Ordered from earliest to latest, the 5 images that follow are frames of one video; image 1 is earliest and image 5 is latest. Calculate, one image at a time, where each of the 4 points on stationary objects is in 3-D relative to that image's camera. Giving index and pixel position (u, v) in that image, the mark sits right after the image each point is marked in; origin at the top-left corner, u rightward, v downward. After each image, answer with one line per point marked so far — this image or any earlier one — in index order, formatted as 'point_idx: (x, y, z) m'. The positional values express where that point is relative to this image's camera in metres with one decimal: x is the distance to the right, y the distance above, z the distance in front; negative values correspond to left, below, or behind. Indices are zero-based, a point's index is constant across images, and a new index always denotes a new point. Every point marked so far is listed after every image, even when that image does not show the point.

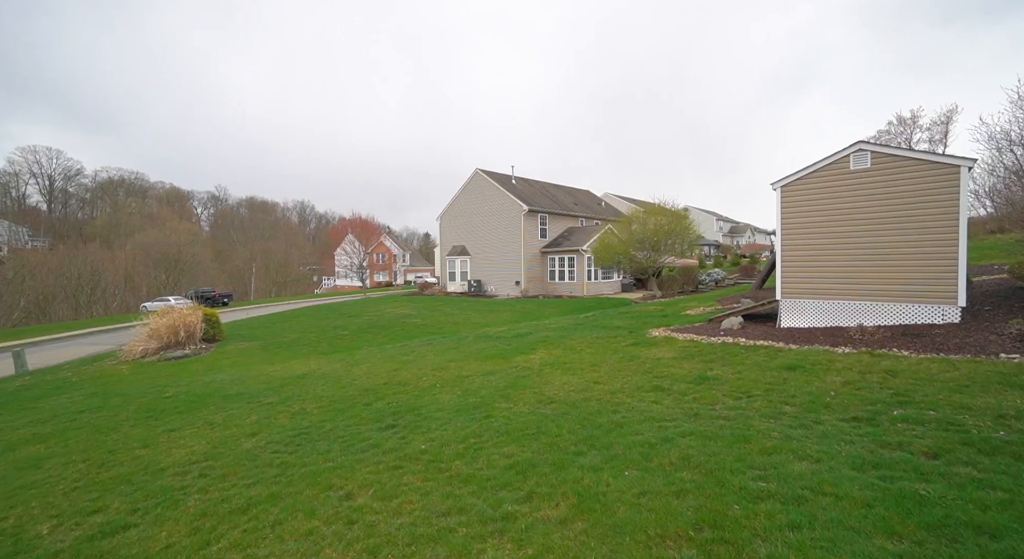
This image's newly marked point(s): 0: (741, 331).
0: (+5.4, -1.2, +12.7) m
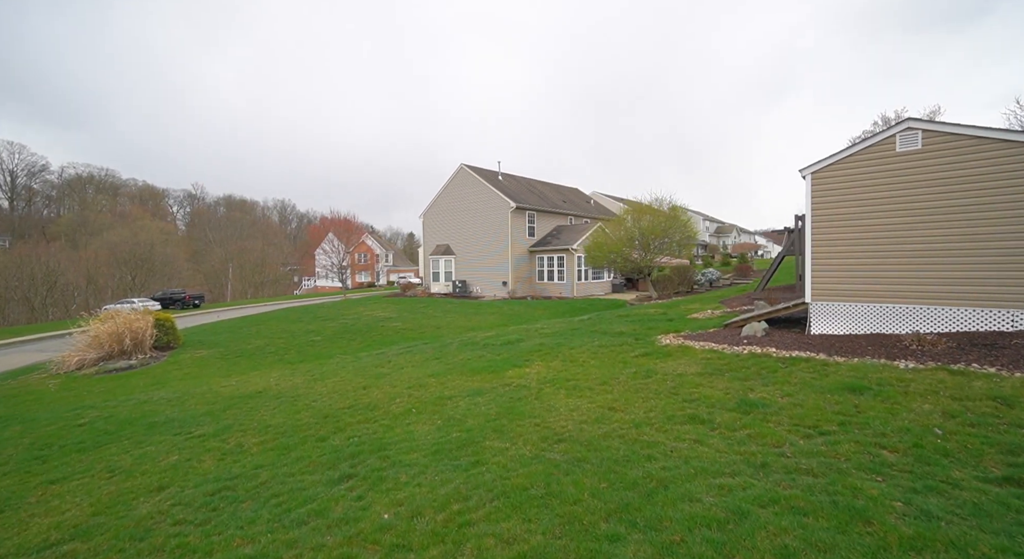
0: (+5.2, -1.2, +11.0) m
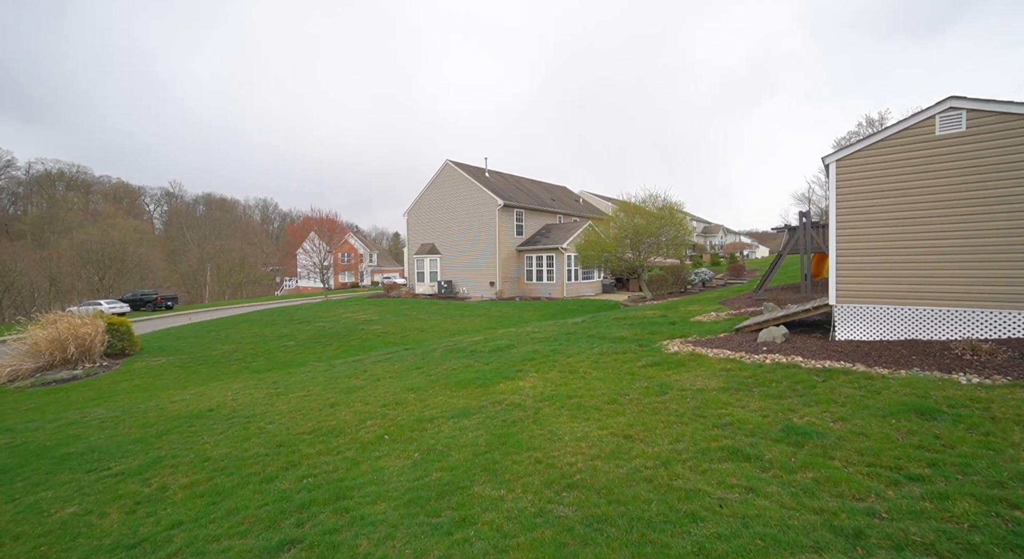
0: (+5.0, -1.2, +9.8) m
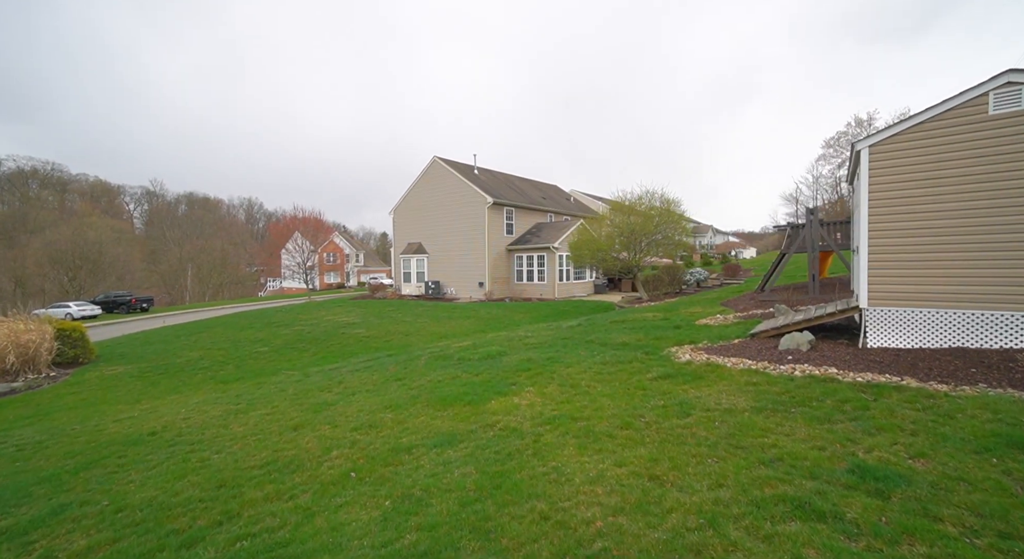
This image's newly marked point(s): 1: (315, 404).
0: (+4.9, -1.2, +8.7) m
1: (-3.3, -2.1, +9.2) m
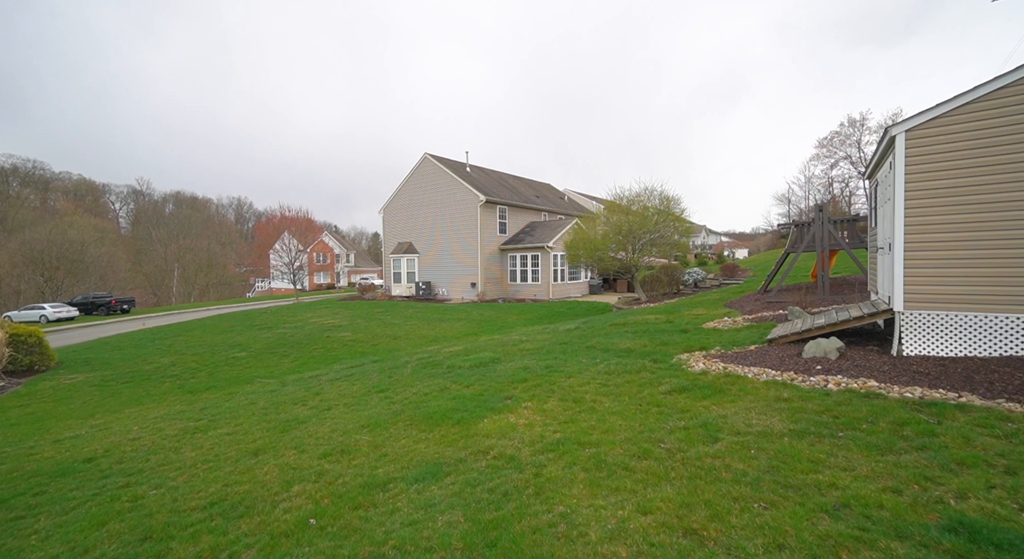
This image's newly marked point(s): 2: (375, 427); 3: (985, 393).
0: (+4.9, -1.2, +7.7) m
1: (-3.4, -2.1, +8.1) m
2: (-1.8, -1.9, +7.0) m
3: (+5.3, -1.2, +6.1) m
